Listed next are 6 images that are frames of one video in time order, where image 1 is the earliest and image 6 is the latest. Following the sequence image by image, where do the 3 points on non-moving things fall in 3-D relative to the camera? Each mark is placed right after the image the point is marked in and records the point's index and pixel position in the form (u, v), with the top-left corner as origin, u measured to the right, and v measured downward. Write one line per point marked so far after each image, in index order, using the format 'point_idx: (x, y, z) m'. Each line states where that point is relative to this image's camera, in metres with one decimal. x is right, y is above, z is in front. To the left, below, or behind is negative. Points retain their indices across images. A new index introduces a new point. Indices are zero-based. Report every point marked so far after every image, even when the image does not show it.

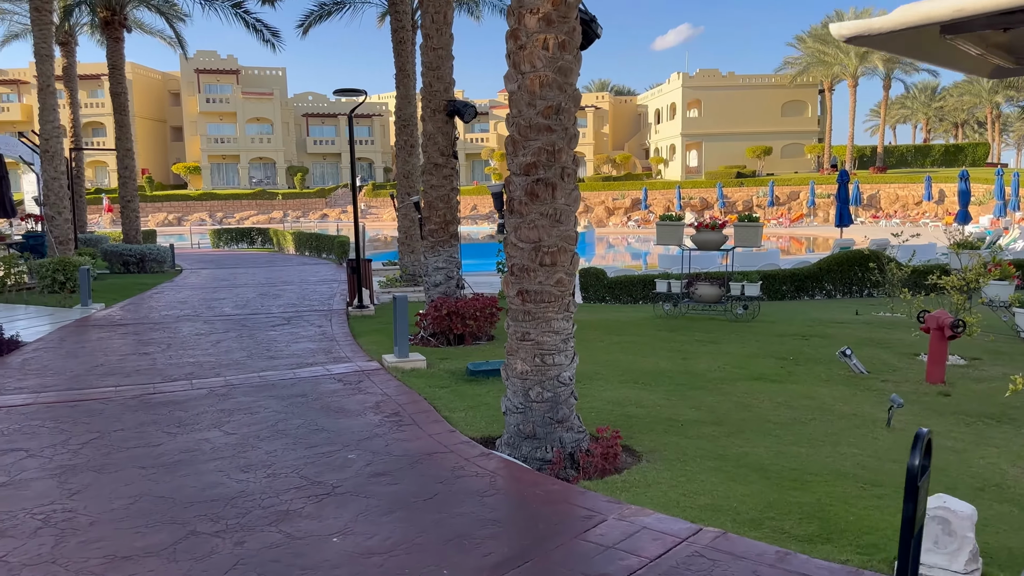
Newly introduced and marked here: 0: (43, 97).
0: (-8.4, +3.4, +14.8) m
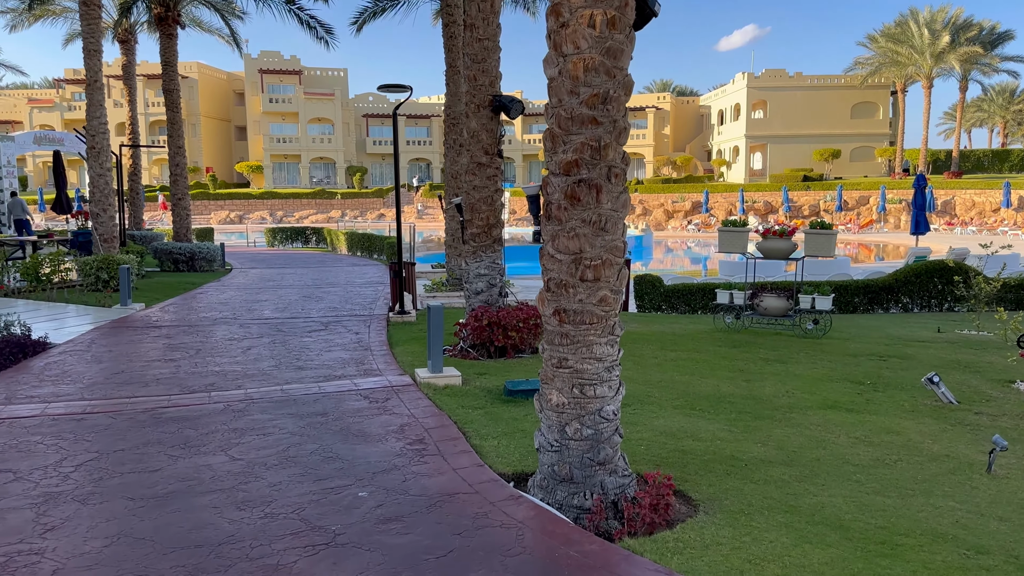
0: (-7.4, +3.4, +14.7) m
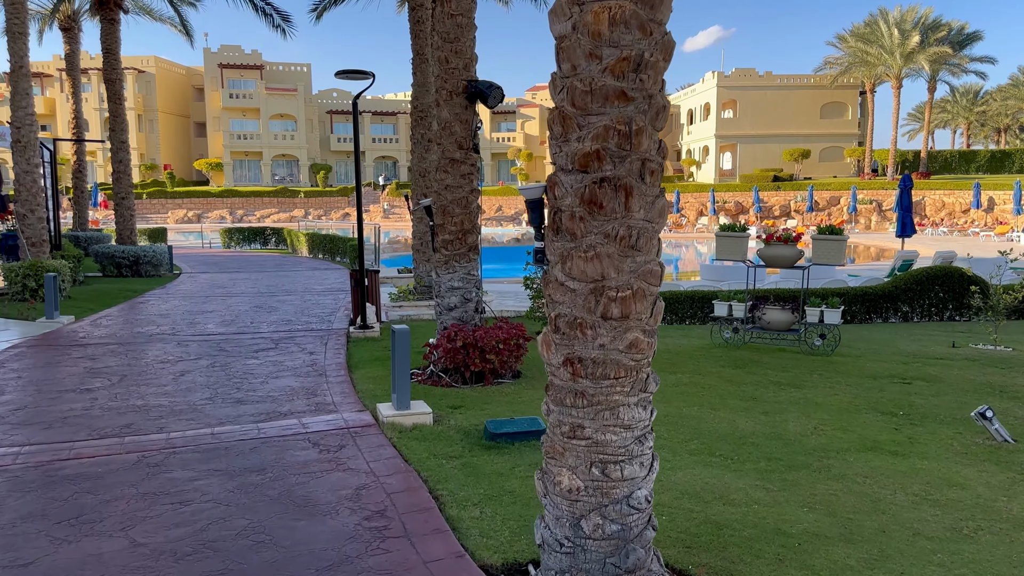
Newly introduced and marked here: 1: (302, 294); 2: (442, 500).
0: (-7.9, +3.3, +13.2) m
1: (-3.7, -0.1, +14.7) m
2: (-0.4, -1.2, +4.6) m
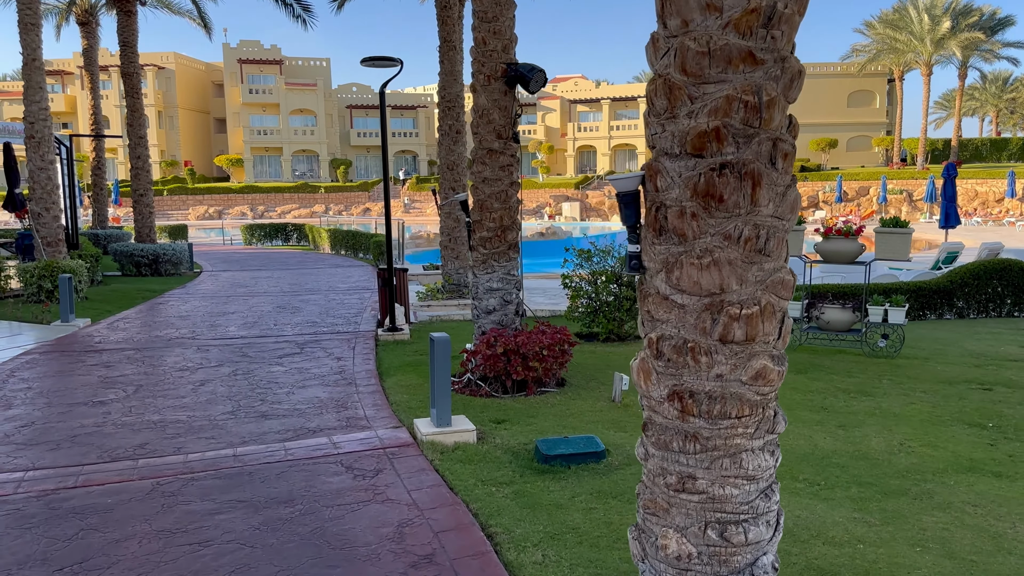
0: (-7.4, +3.3, +12.7) m
1: (-3.2, -0.1, +14.2) m
2: (-0.1, -1.2, +4.0) m
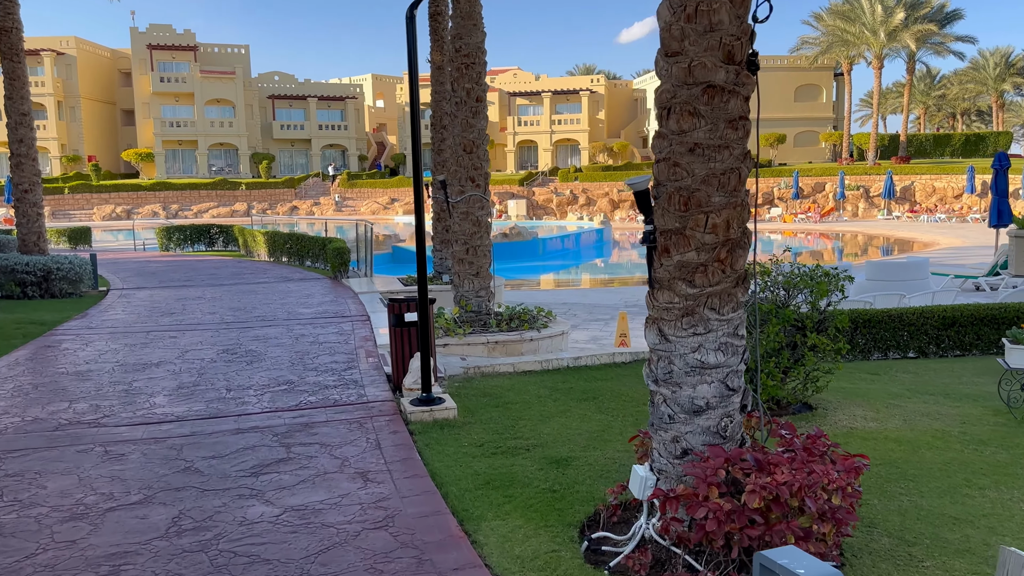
0: (-6.9, +2.8, +8.4) m
1: (-2.8, -0.4, +10.3) m
2: (+1.3, -1.5, +0.4) m
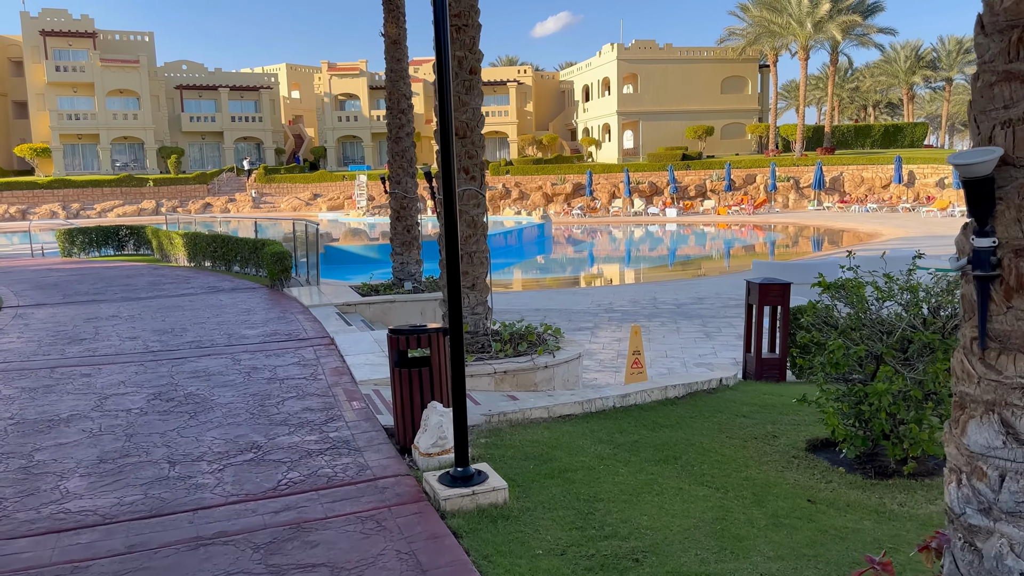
0: (-6.7, +2.6, +6.0) m
1: (-2.8, -0.6, +8.3) m
2: (+2.2, -1.7, -1.2) m
